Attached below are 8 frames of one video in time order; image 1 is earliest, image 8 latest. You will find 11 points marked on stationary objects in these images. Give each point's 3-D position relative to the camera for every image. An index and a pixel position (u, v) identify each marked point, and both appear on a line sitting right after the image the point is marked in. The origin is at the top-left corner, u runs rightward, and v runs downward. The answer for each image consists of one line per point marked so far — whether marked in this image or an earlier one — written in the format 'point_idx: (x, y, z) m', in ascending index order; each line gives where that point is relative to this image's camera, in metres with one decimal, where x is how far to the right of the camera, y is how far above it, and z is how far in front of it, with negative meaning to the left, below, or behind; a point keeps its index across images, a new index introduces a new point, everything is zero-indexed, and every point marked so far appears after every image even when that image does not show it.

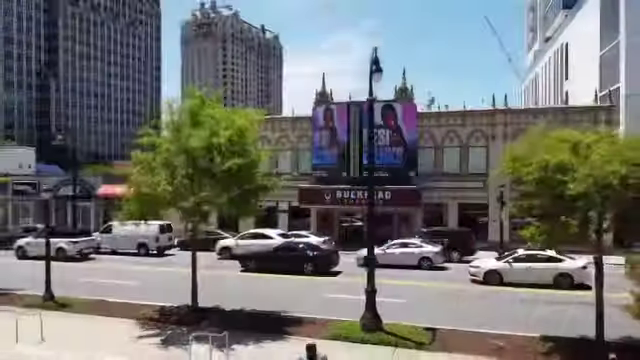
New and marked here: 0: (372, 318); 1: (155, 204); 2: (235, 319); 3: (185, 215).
0: (+1.3, -3.4, +18.0) m
1: (-4.4, -0.6, +19.0) m
2: (-2.4, -3.8, +19.9) m
3: (-3.6, -0.9, +18.9) m
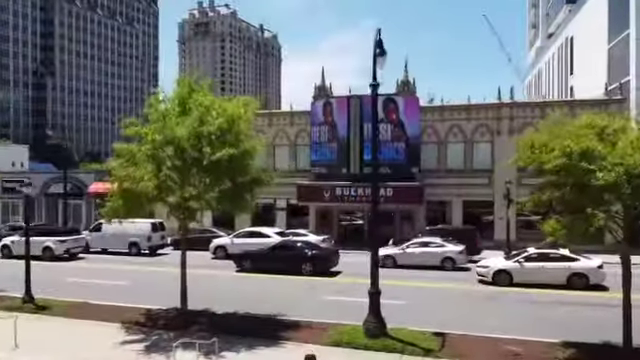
0: (+1.2, -3.2, +16.5) m
1: (-4.4, -0.4, +17.5) m
2: (-2.4, -3.6, +18.4) m
3: (-3.6, -0.7, +17.4) m
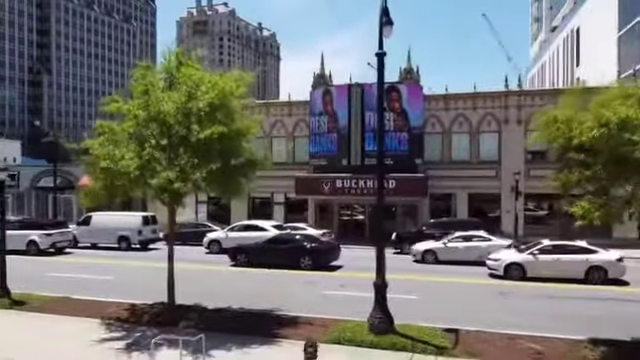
0: (+1.3, -2.8, +14.9) m
1: (-4.4, 0.0, +15.9) m
2: (-2.4, -3.2, +16.8) m
3: (-3.6, -0.3, +15.8) m
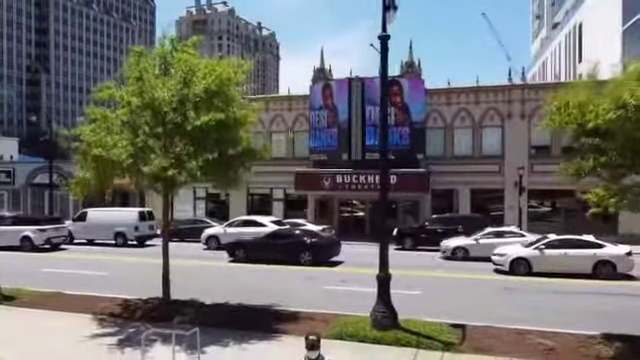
0: (+1.3, -2.5, +14.3) m
1: (-4.4, +0.2, +15.3) m
2: (-2.4, -3.0, +16.1) m
3: (-3.6, -0.1, +15.2) m
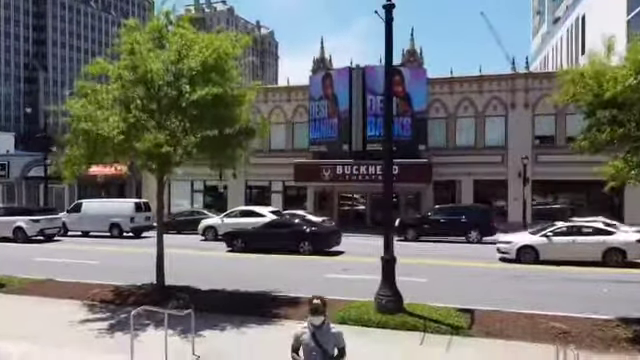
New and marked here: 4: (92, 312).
0: (+1.3, -2.1, +13.6) m
1: (-4.3, +0.6, +14.6) m
2: (-2.3, -2.5, +15.5) m
3: (-3.5, +0.4, +14.5) m
4: (-4.6, -2.7, +14.6) m
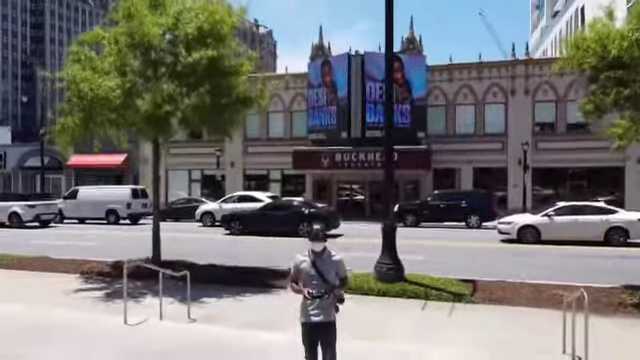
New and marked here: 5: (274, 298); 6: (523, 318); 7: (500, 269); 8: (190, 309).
0: (+1.3, -1.5, +13.3) m
1: (-4.4, +1.2, +14.3) m
2: (-2.4, -1.9, +15.2) m
3: (-3.6, +1.0, +14.2) m
4: (-4.6, -2.0, +14.3) m
5: (-0.8, -2.0, +12.5) m
6: (+3.1, -2.1, +11.2) m
7: (+4.3, -2.1, +17.3) m
8: (-2.1, -2.0, +11.4) m
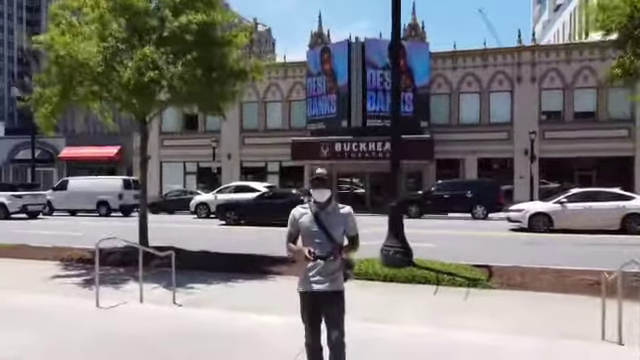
0: (+1.3, -1.1, +12.1) m
1: (-4.4, +1.7, +13.1) m
2: (-2.3, -1.5, +14.0) m
3: (-3.6, +1.4, +13.0) m
4: (-4.6, -1.6, +13.1) m
5: (-0.8, -1.6, +11.3) m
6: (+3.1, -1.7, +10.1) m
7: (+4.3, -1.7, +16.1) m
8: (-2.0, -1.6, +10.2) m
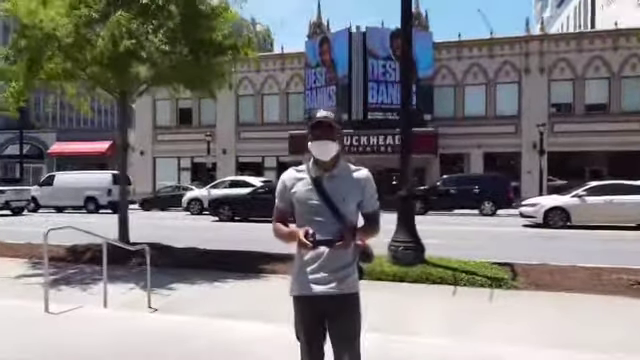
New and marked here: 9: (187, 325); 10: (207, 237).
0: (+1.3, -0.9, +10.7) m
1: (-4.4, +1.9, +11.7) m
2: (-2.4, -1.3, +12.6) m
3: (-3.6, +1.6, +11.6) m
4: (-4.6, -1.4, +11.6) m
5: (-0.8, -1.4, +9.9) m
6: (+3.1, -1.5, +8.6) m
7: (+4.3, -1.5, +14.6) m
8: (-2.0, -1.4, +8.7) m
9: (-1.4, -1.4, +7.3) m
10: (-2.9, -1.4, +18.3) m
